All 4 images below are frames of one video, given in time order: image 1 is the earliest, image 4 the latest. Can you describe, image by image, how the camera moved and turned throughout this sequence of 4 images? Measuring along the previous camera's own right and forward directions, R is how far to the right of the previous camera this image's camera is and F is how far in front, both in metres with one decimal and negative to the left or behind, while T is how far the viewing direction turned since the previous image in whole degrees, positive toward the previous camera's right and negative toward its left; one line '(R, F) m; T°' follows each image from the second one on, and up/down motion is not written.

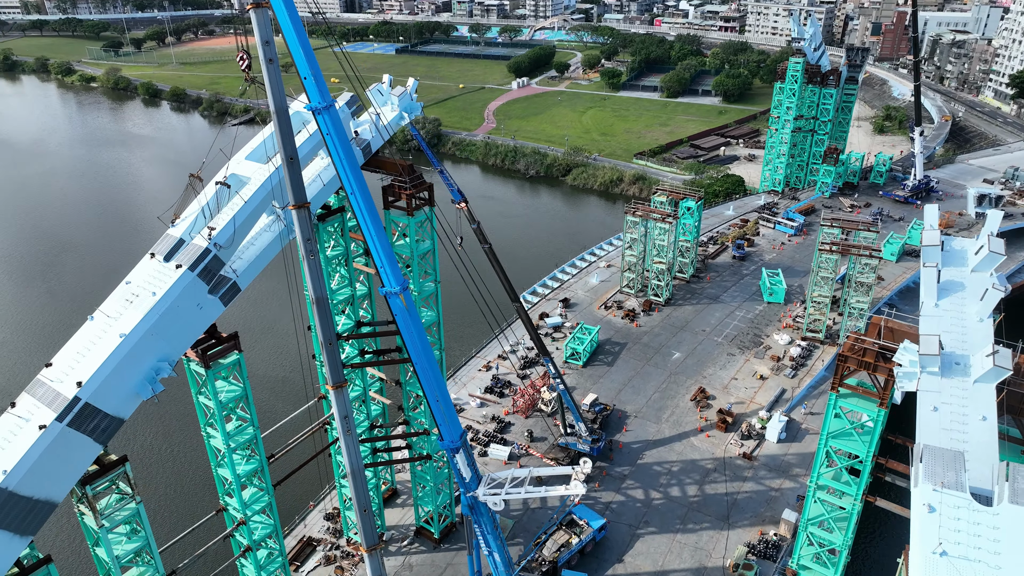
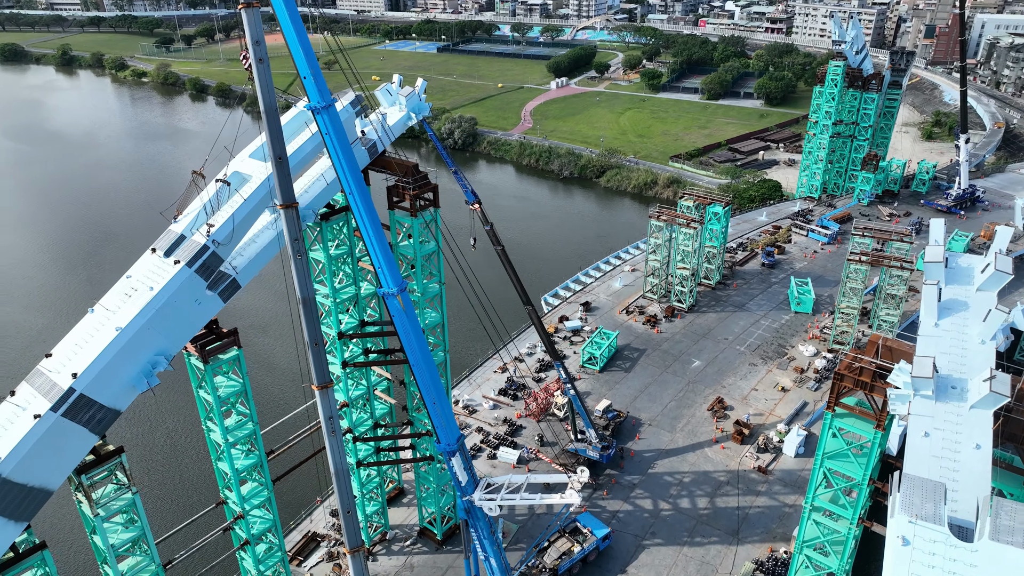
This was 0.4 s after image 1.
(+2.4, +0.3) m; -4°
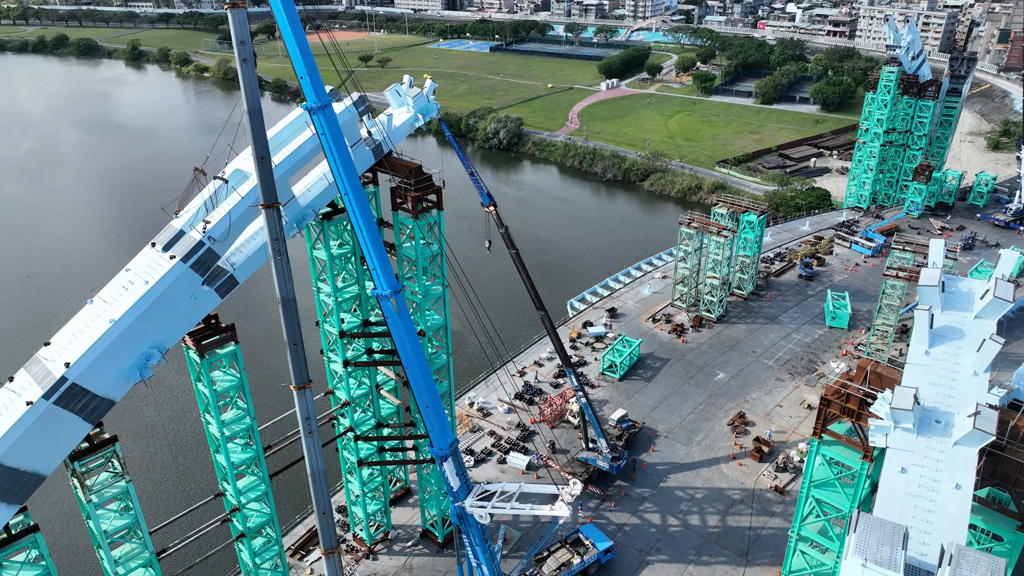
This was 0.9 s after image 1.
(+3.3, +0.6) m; -6°
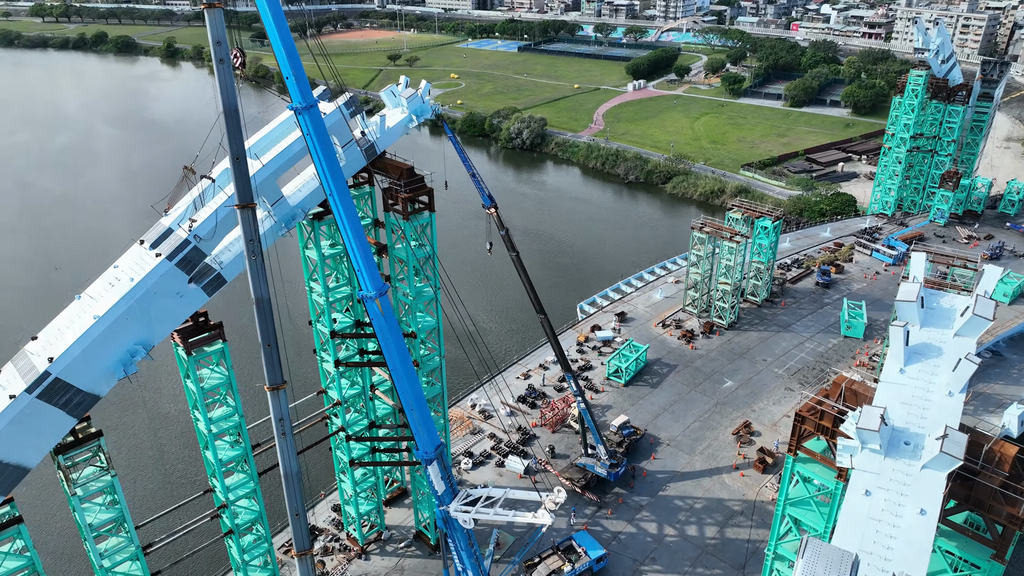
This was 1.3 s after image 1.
(+2.5, +0.4) m; -4°
